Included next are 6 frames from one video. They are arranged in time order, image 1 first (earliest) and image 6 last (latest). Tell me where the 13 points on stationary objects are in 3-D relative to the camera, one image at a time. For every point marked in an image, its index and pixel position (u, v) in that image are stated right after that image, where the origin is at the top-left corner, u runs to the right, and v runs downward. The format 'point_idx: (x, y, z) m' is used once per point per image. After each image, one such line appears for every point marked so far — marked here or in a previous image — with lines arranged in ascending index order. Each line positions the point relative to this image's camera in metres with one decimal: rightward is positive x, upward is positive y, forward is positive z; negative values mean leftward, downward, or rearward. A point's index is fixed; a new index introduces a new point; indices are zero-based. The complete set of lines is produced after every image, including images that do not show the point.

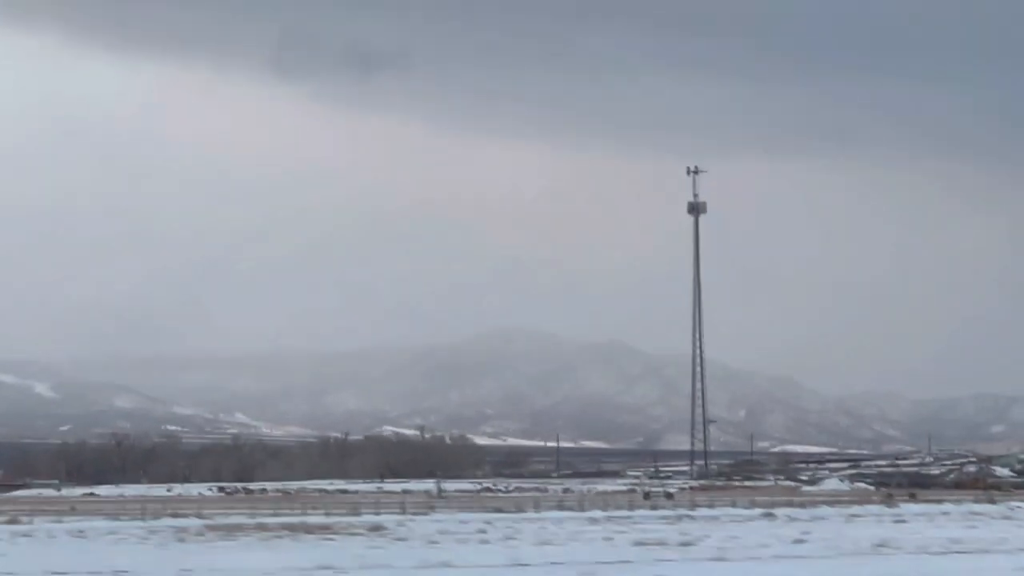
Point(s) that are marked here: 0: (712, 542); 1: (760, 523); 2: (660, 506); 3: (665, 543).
0: (+2.1, -2.8, +13.5) m
1: (+3.0, -2.9, +15.1) m
2: (+1.9, -2.9, +16.1) m
3: (+1.6, -2.9, +13.5) m
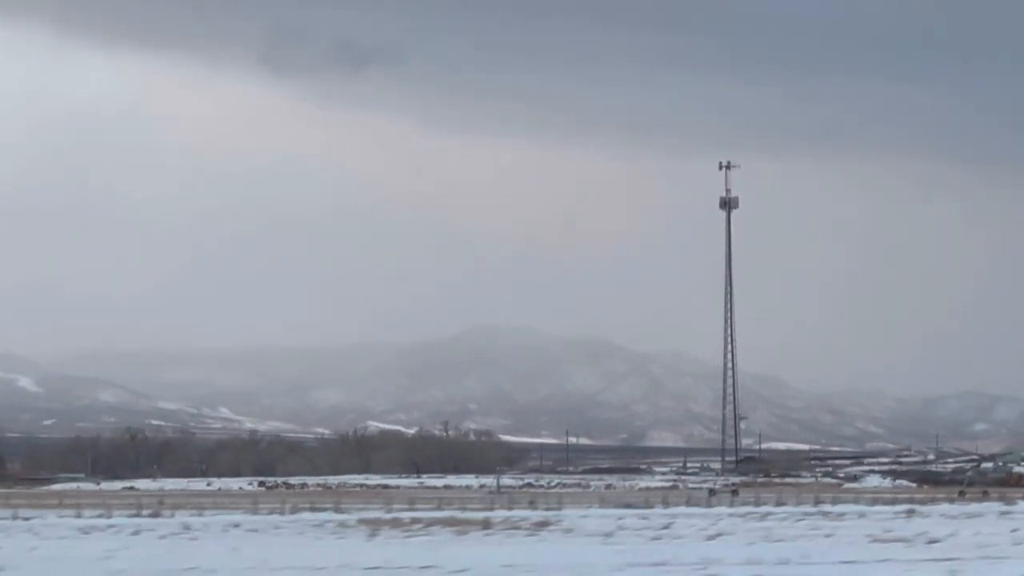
0: (+2.7, -2.8, +13.5) m
1: (+3.6, -2.9, +15.1) m
2: (+2.5, -2.9, +16.1) m
3: (+2.1, -2.8, +13.5) m
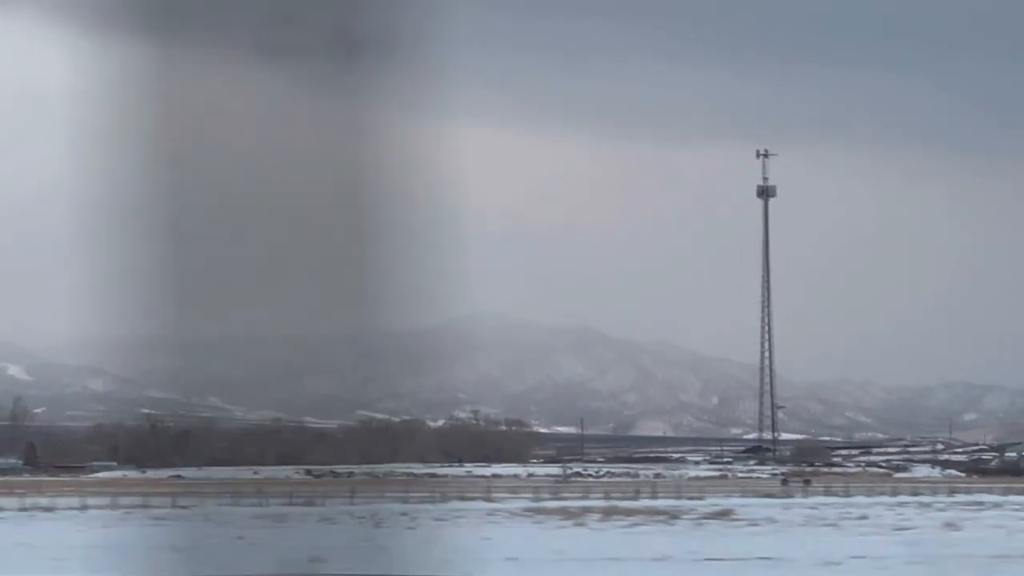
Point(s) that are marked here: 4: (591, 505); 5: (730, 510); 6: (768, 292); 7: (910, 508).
0: (+3.3, -2.7, +13.4) m
1: (+4.2, -2.7, +15.1) m
2: (+3.2, -2.7, +16.0) m
3: (+2.8, -2.7, +13.4) m
4: (+1.0, -2.7, +15.6) m
5: (+2.7, -2.7, +15.2) m
6: (+4.2, -0.1, +20.0) m
7: (+5.1, -2.7, +15.4) m
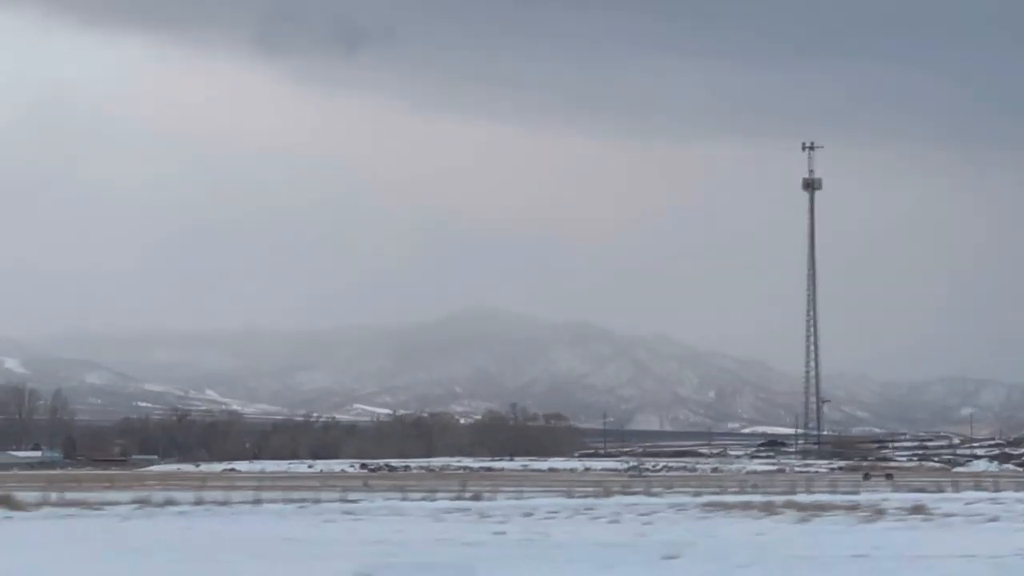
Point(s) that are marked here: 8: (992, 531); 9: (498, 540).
0: (+4.1, -2.6, +13.3) m
1: (+5.0, -2.6, +15.0) m
2: (+3.9, -2.6, +15.9) m
3: (+3.6, -2.6, +13.3) m
4: (+1.8, -2.6, +15.5) m
5: (+3.5, -2.7, +15.0) m
6: (+4.9, 0.0, +19.9) m
7: (+5.8, -2.6, +15.3) m
8: (+5.1, -2.6, +12.8) m
9: (-0.2, -2.6, +12.3) m
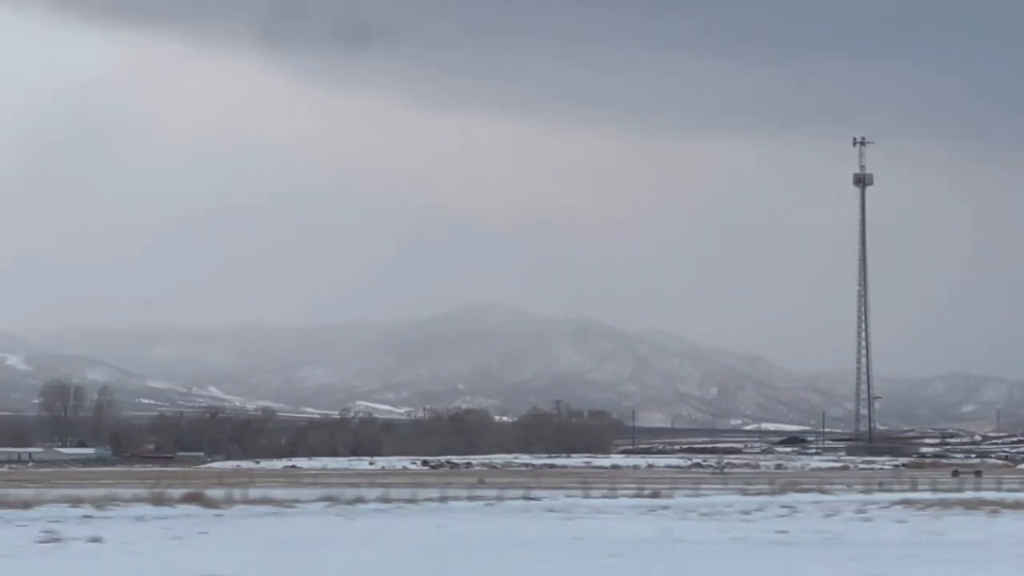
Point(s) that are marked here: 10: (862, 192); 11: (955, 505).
0: (+4.9, -2.5, +13.2) m
1: (+5.8, -2.6, +14.9) m
2: (+4.7, -2.6, +15.8) m
3: (+4.4, -2.6, +13.2) m
4: (+2.6, -2.6, +15.4) m
5: (+4.3, -2.6, +14.9) m
6: (+5.7, +0.1, +19.7) m
7: (+6.6, -2.6, +15.2) m
8: (+5.9, -2.5, +12.7) m
9: (+0.7, -2.5, +12.2) m
10: (+5.7, +1.6, +19.9) m
11: (+5.5, -2.7, +15.3) m
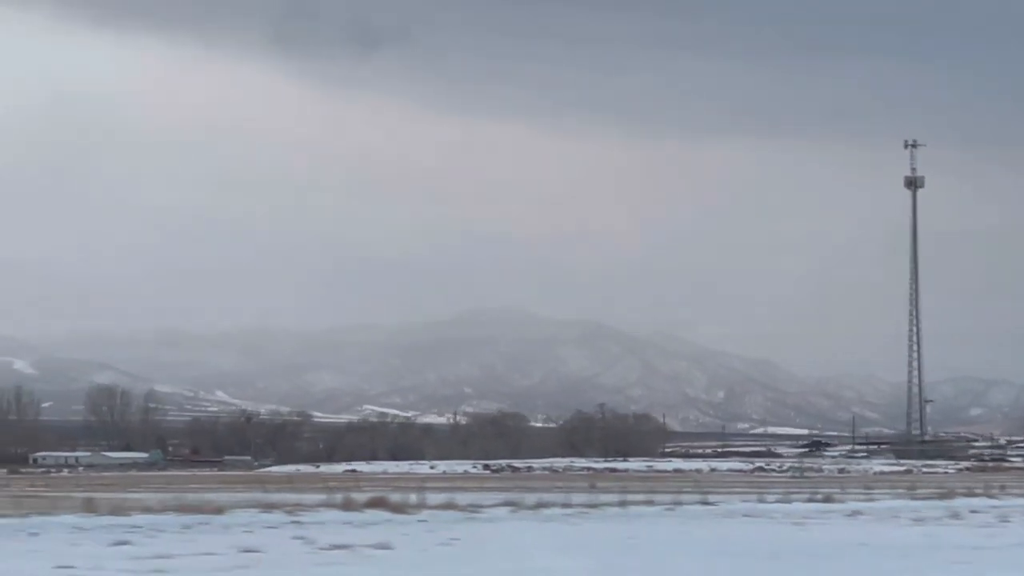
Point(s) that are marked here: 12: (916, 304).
0: (+5.7, -2.6, +13.1) m
1: (+6.6, -2.6, +14.7) m
2: (+5.5, -2.6, +15.7) m
3: (+5.2, -2.6, +13.1) m
4: (+3.4, -2.6, +15.3) m
5: (+5.1, -2.6, +14.8) m
6: (+6.5, +0.1, +19.6) m
7: (+7.4, -2.6, +15.1) m
8: (+6.7, -2.5, +12.6) m
9: (+1.4, -2.5, +12.0) m
10: (+6.5, +1.5, +19.8) m
11: (+6.3, -2.7, +15.2) m
12: (+6.7, -0.3, +20.1) m
